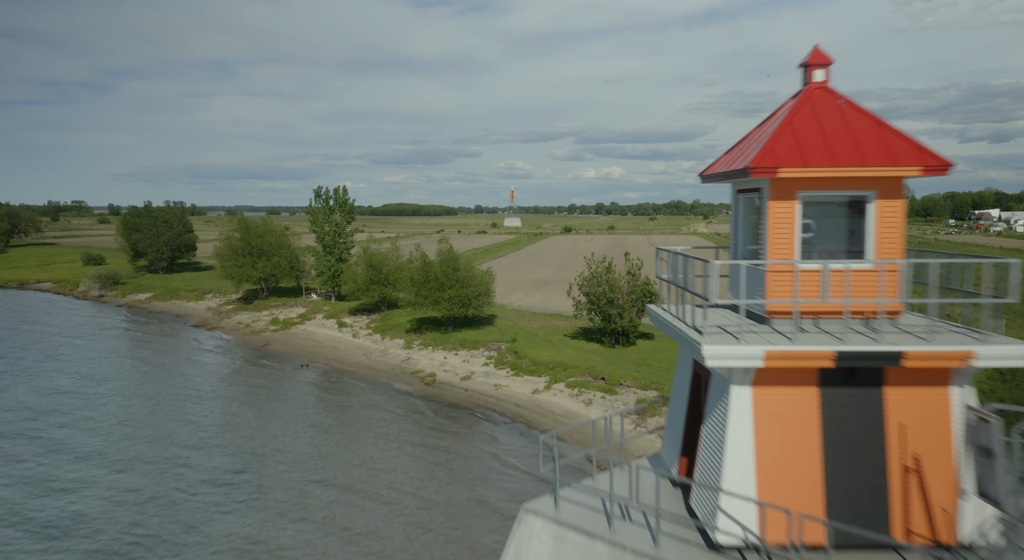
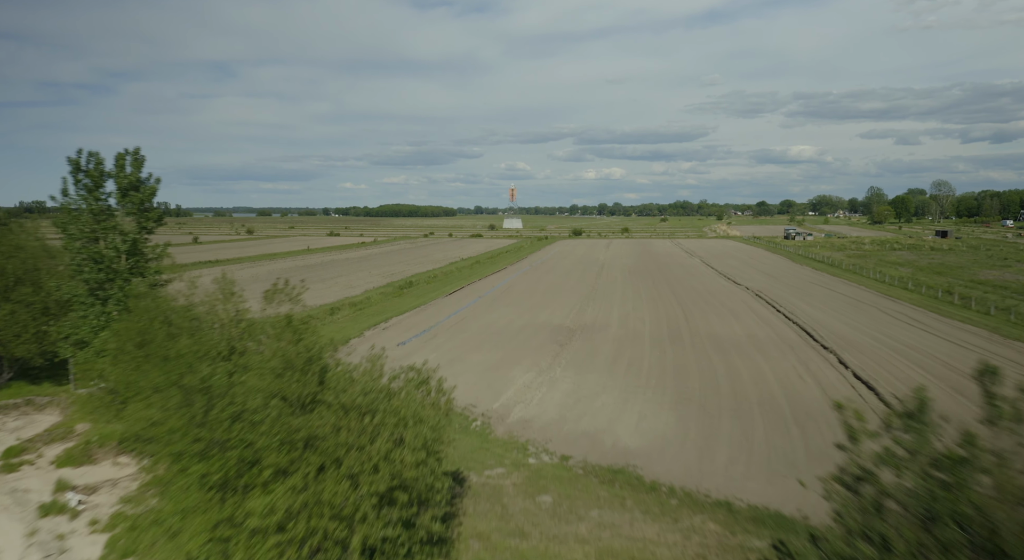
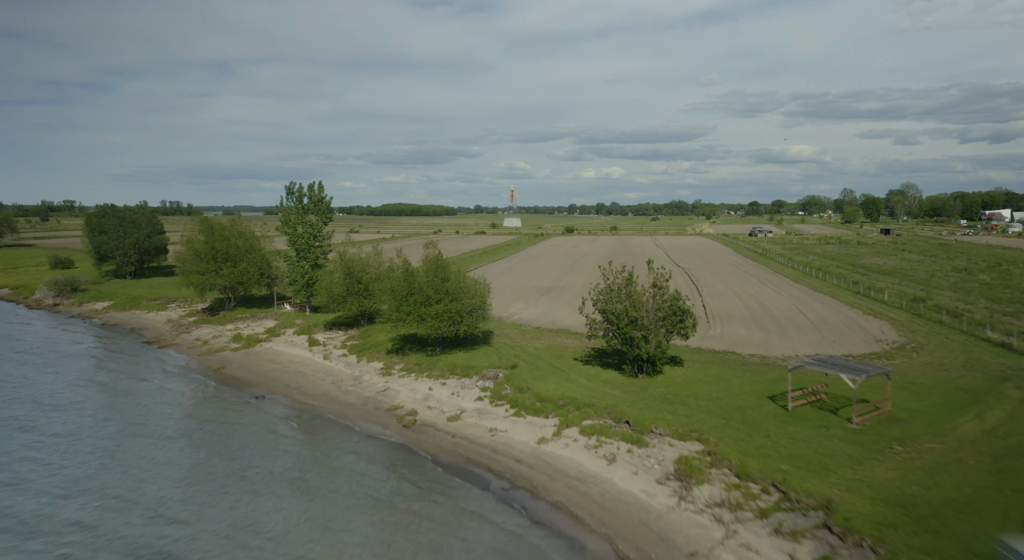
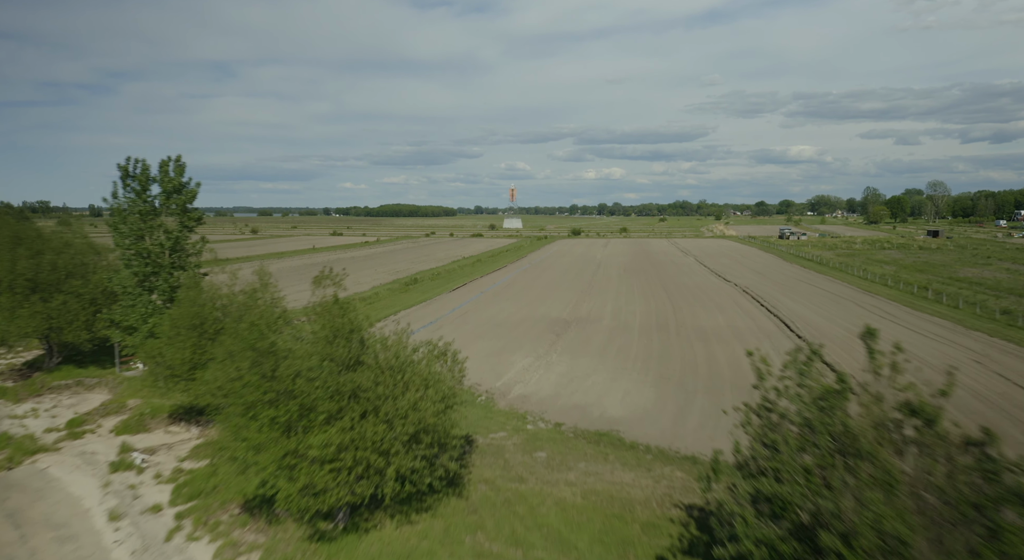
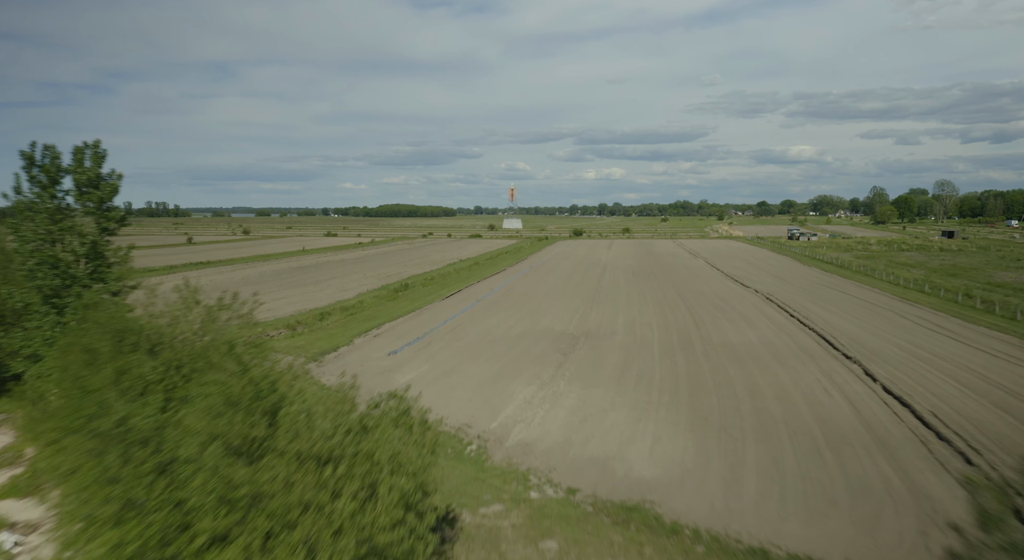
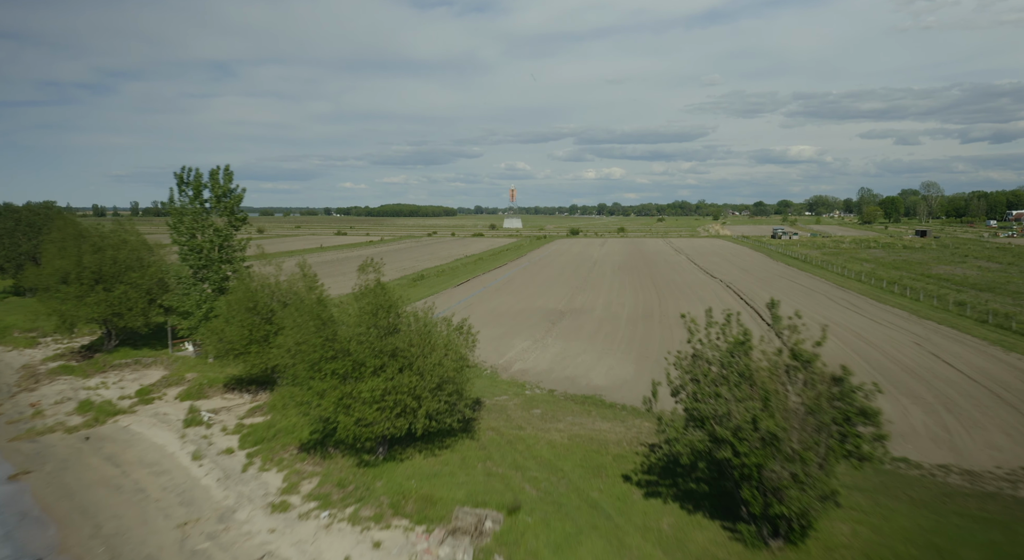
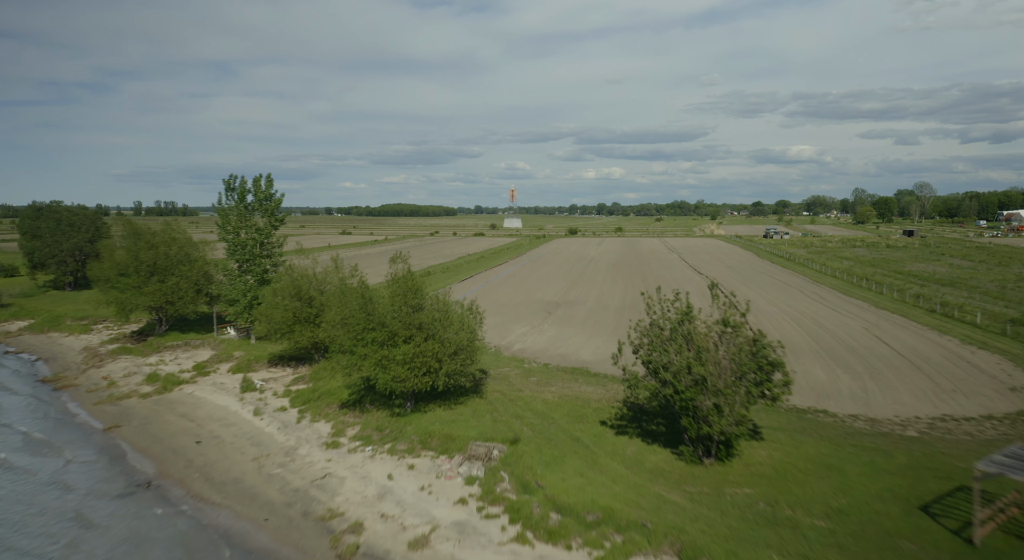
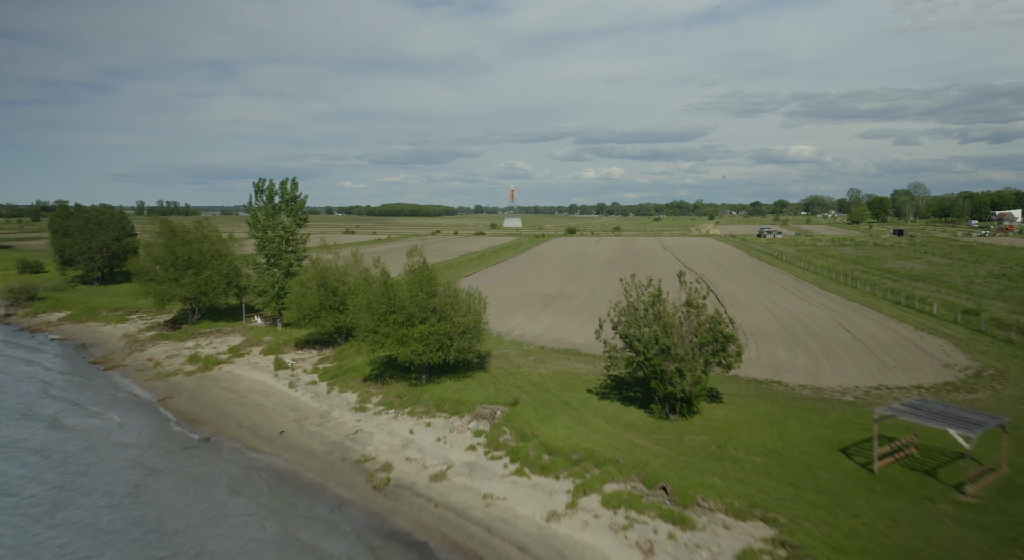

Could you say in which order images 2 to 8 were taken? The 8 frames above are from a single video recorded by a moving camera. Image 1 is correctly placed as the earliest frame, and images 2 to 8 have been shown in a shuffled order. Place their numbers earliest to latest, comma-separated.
3, 8, 7, 6, 4, 2, 5
